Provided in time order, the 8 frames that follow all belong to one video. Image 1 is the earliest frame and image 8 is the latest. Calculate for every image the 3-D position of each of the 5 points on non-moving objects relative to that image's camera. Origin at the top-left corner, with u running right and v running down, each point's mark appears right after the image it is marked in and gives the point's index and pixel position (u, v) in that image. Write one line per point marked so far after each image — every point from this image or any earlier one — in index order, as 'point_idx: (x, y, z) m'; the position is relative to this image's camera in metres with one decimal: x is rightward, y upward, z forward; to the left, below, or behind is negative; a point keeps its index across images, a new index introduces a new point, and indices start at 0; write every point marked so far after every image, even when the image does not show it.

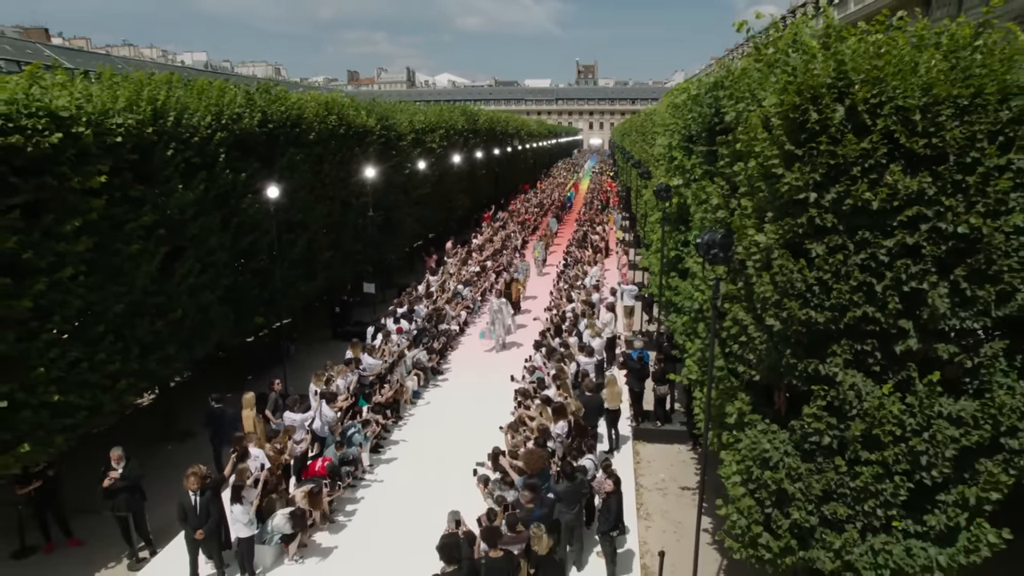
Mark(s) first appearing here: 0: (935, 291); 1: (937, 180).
0: (+5.1, 0.0, +8.6) m
1: (+5.1, +1.3, +8.5) m
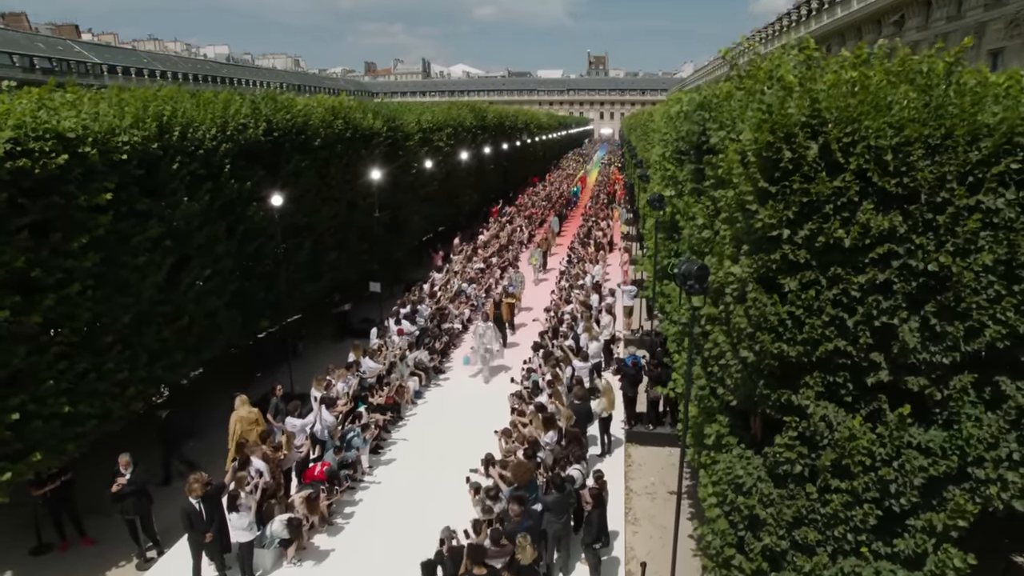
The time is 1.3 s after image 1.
0: (+4.8, -0.4, +8.8) m
1: (+4.8, +0.8, +8.7) m
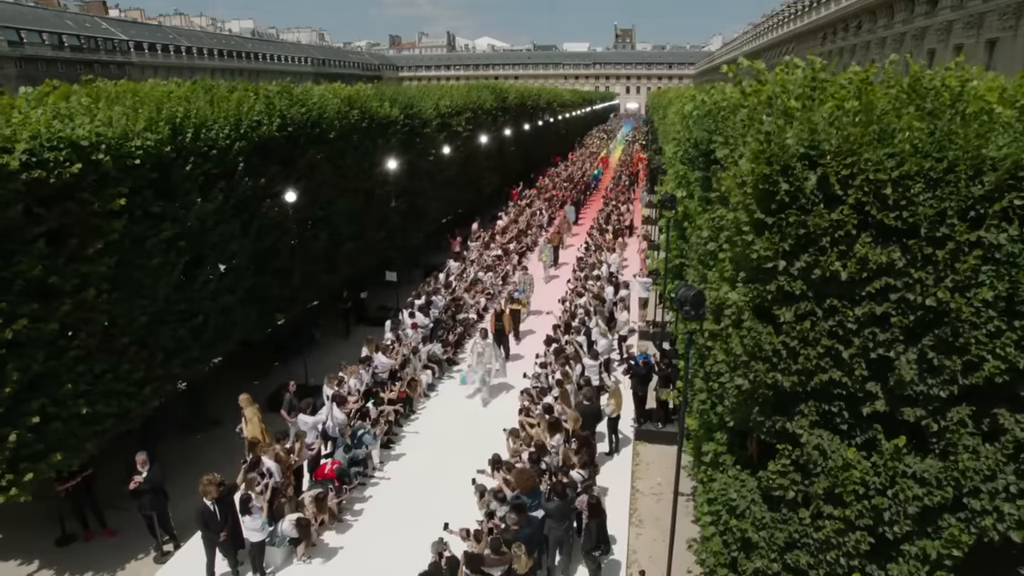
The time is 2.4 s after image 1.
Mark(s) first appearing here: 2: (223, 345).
0: (+4.7, -0.8, +8.7) m
1: (+4.7, +0.4, +8.6) m
2: (-6.3, -1.2, +15.4) m
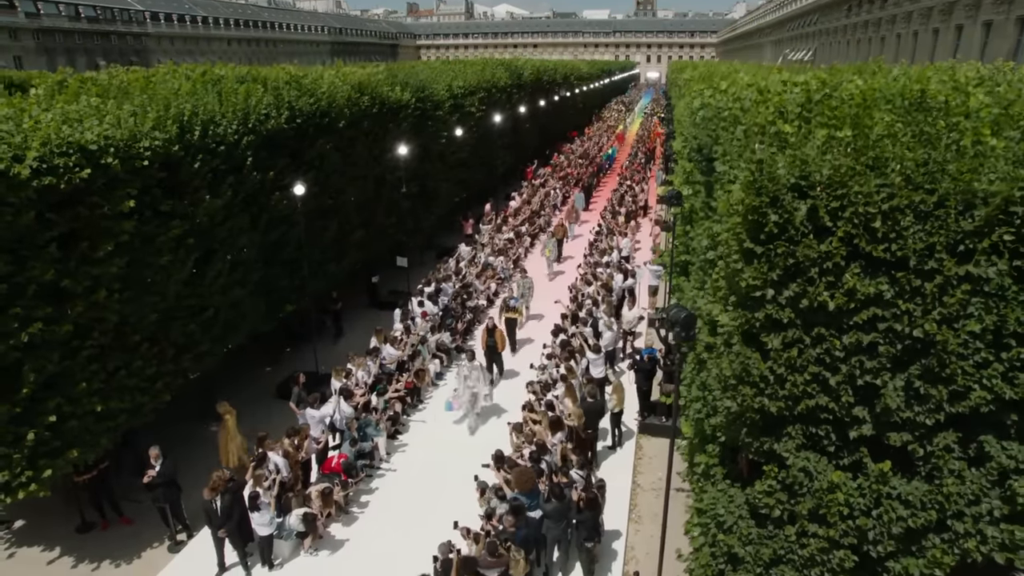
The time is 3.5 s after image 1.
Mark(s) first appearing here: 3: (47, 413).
0: (+4.6, -1.2, +8.8) m
1: (+4.6, 0.0, +8.6) m
2: (-6.2, -1.1, +15.8) m
3: (-8.0, -2.1, +12.3) m
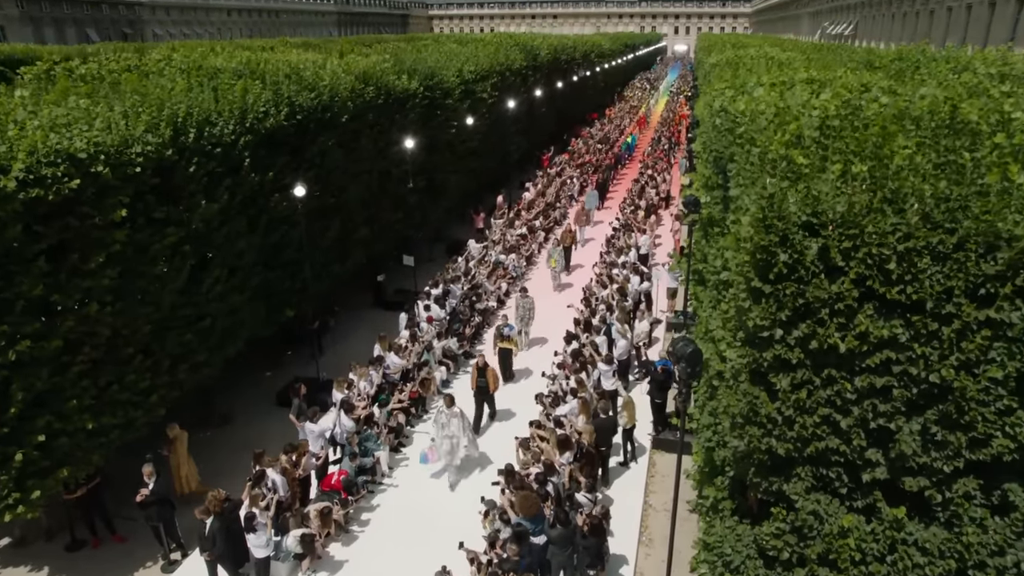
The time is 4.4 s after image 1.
0: (+4.4, -1.6, +8.1) m
1: (+4.4, -0.4, +7.9) m
2: (-6.2, -1.3, +15.5) m
3: (-8.0, -2.4, +12.1) m
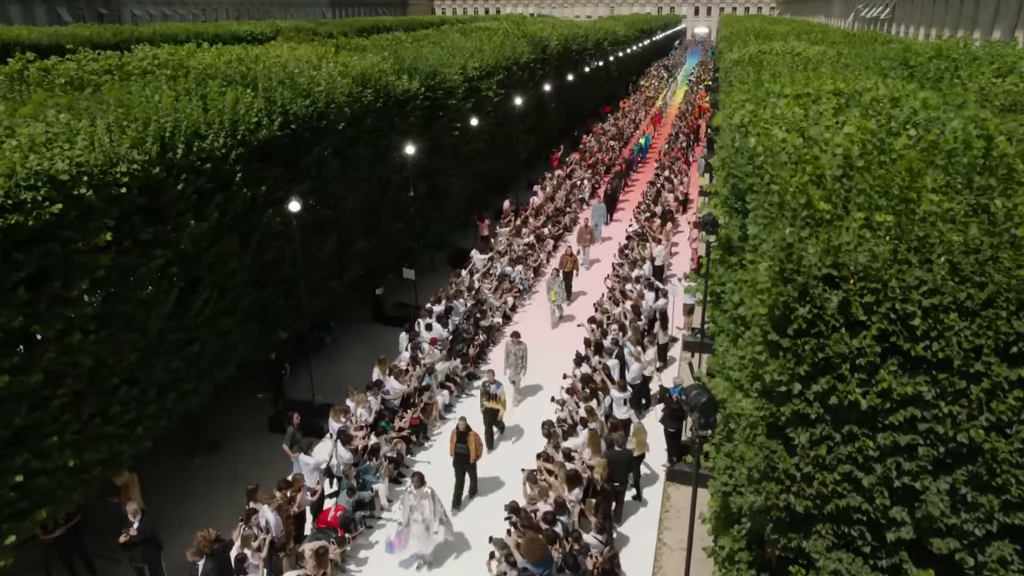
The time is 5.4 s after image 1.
0: (+4.2, -2.2, +7.4) m
1: (+4.2, -1.0, +7.2) m
2: (-6.2, -1.7, +15.0) m
3: (-8.1, -3.0, +11.7) m
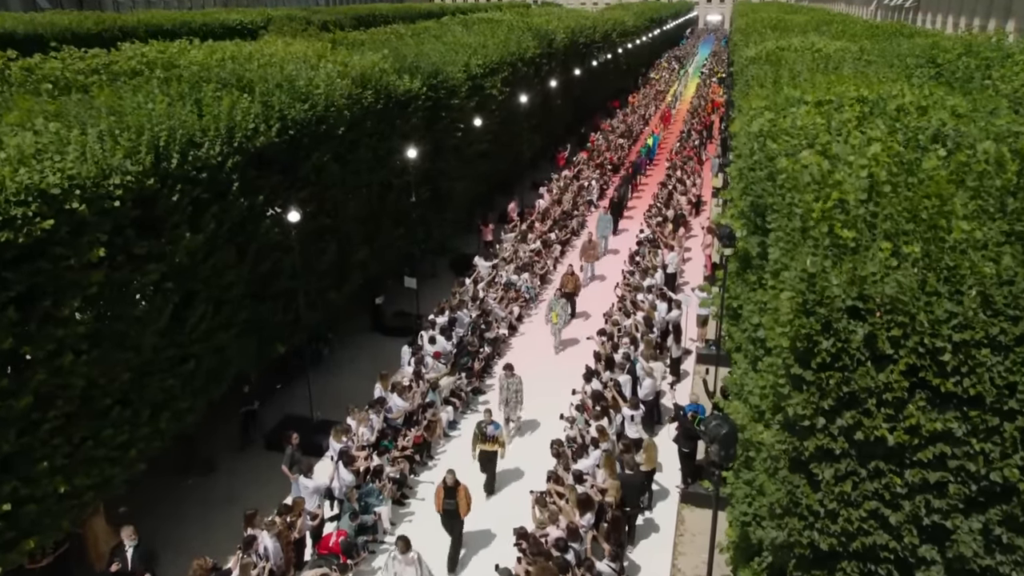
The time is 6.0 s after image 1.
0: (+4.3, -2.4, +7.0) m
1: (+4.2, -1.2, +6.7) m
2: (-6.0, -2.0, +14.7) m
3: (-8.0, -3.3, +11.4) m
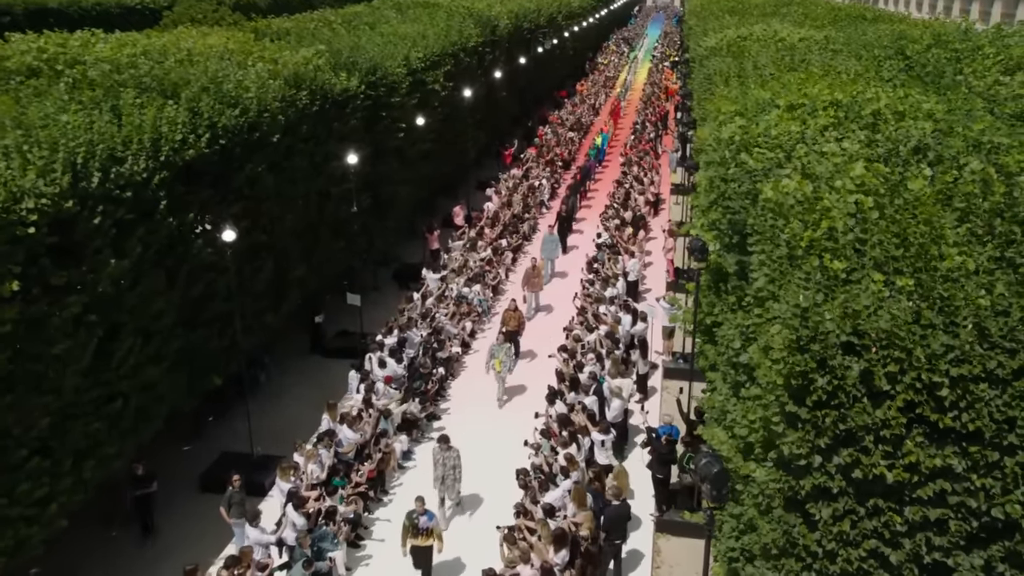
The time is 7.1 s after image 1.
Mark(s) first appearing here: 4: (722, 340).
0: (+4.1, -2.7, +6.7) m
1: (+4.0, -1.5, +6.4) m
2: (-6.8, -2.5, +13.6) m
3: (-8.4, -4.0, +10.2) m
4: (+2.8, -0.6, +10.5) m
